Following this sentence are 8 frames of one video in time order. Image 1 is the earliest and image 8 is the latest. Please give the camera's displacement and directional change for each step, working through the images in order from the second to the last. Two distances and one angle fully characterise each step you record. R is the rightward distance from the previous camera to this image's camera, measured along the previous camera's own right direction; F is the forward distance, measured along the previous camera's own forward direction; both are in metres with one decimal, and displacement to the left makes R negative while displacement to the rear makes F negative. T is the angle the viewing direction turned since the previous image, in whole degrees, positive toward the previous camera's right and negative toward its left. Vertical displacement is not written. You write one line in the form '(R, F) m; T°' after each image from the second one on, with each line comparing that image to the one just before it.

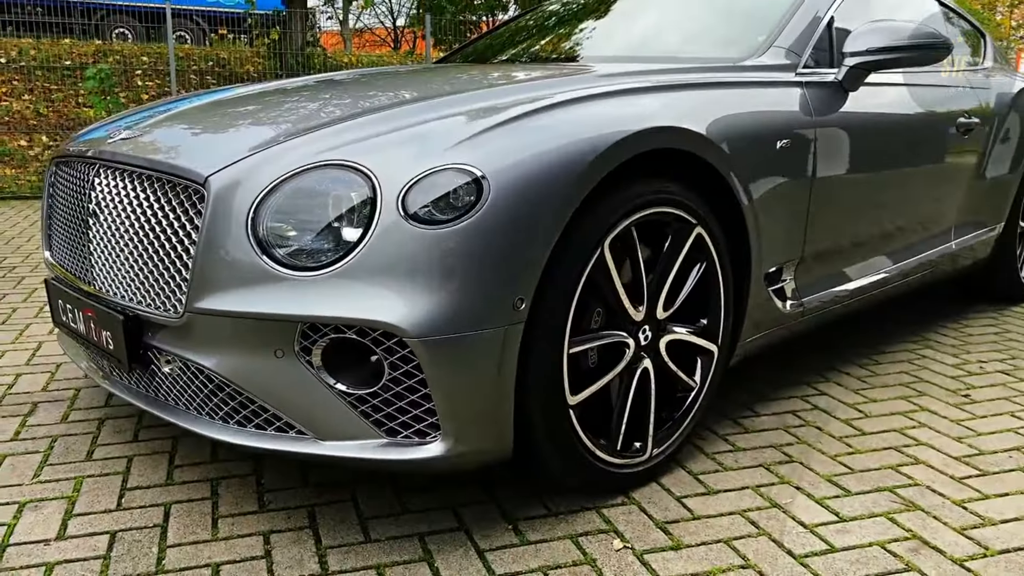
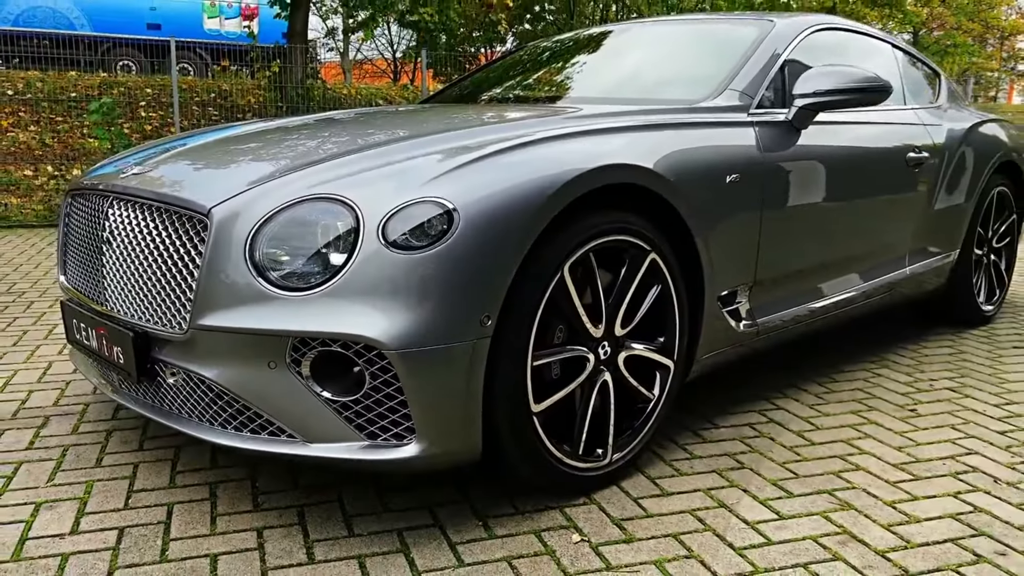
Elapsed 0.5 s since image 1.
(+0.1, -0.2) m; 0°
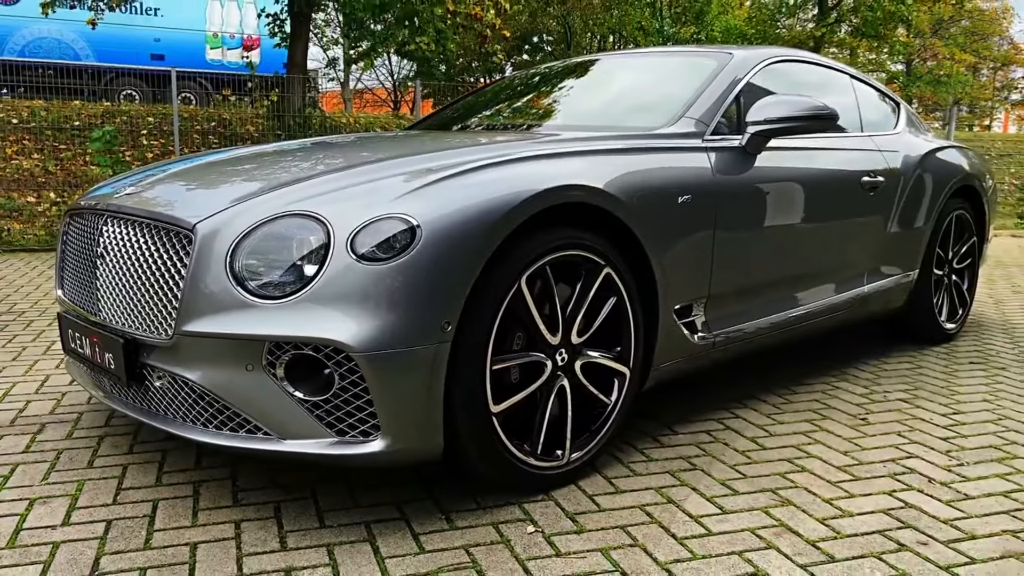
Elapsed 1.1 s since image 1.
(+0.1, -0.2) m; 0°
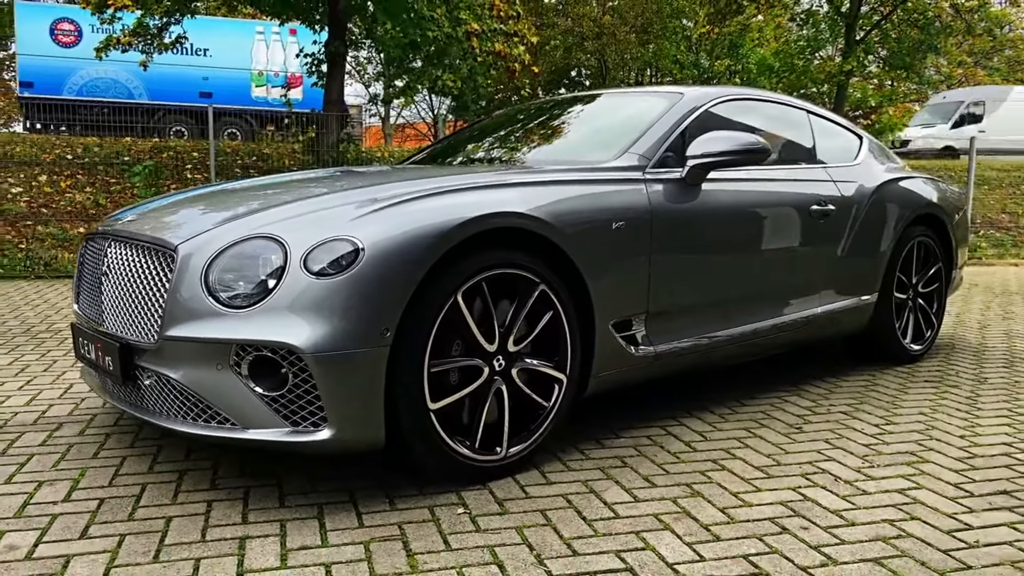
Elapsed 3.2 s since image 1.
(+0.4, -0.4) m; -3°
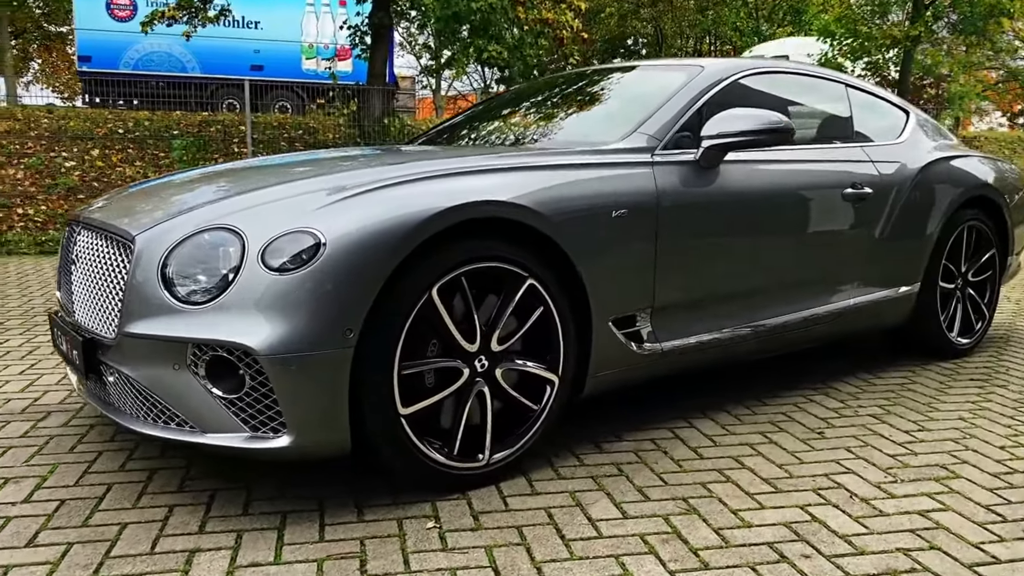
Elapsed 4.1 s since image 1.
(+0.2, +0.2) m; -4°
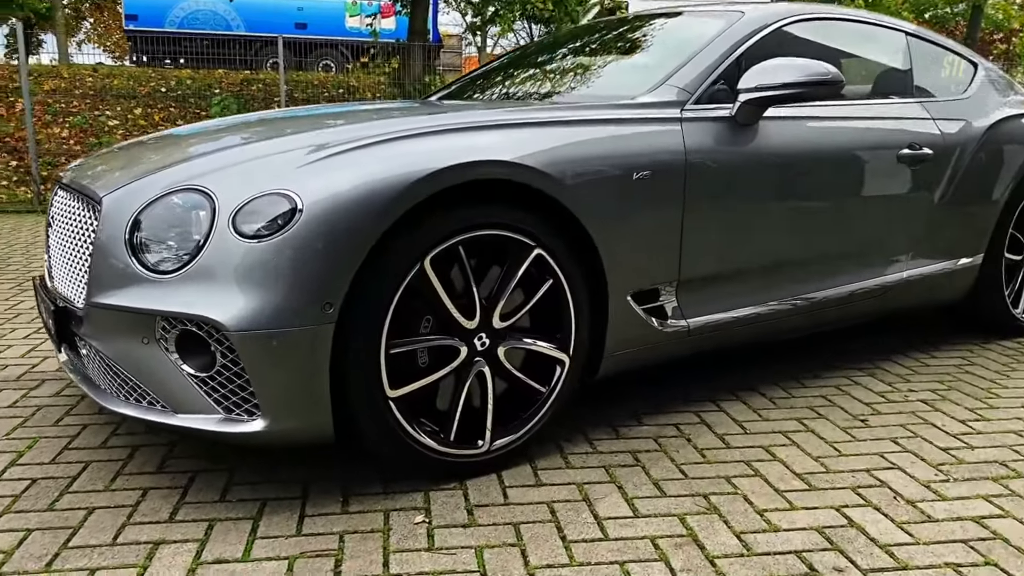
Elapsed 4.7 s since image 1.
(+0.1, +0.3) m; -3°
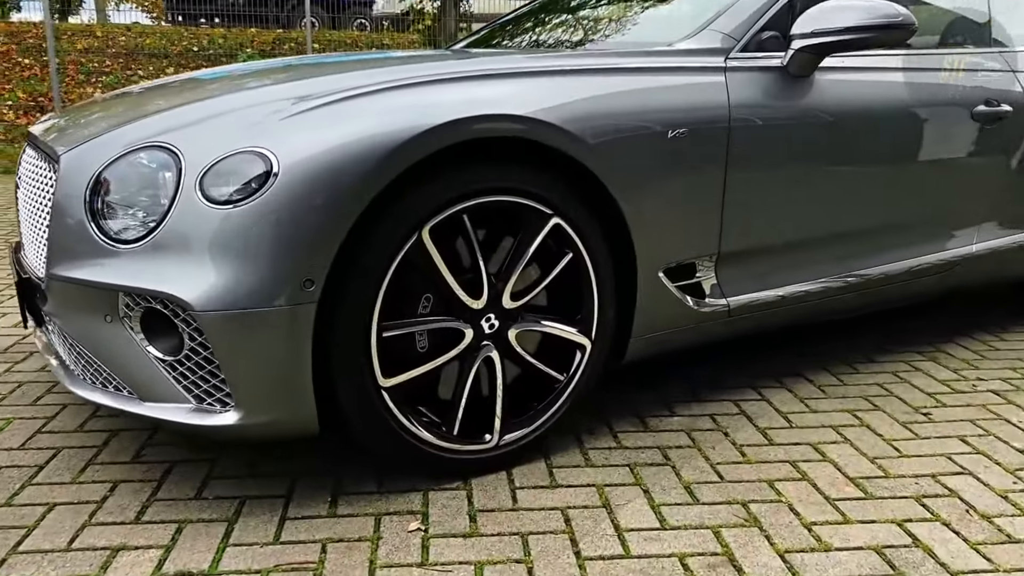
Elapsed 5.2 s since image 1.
(+0.1, +0.3) m; -3°
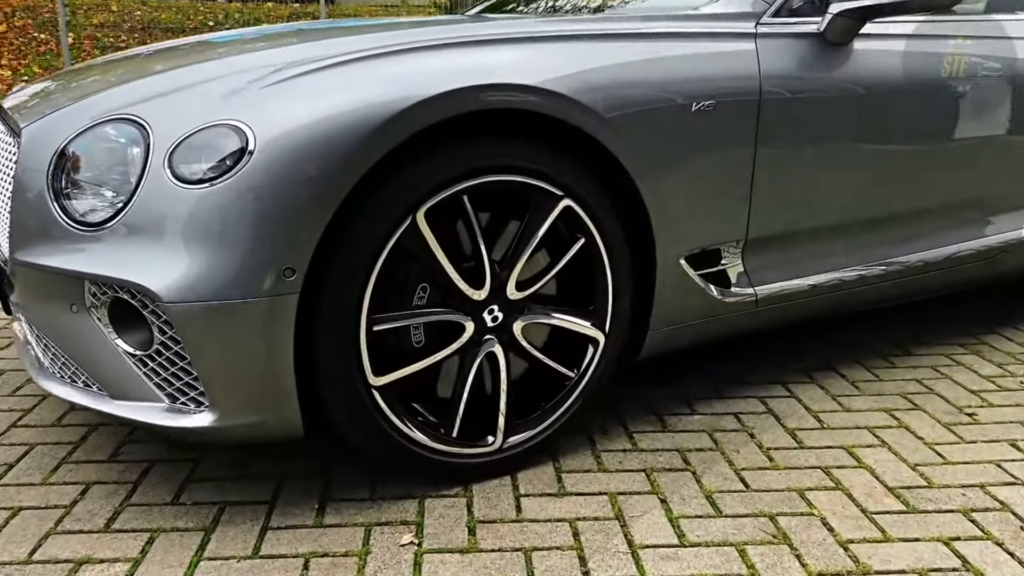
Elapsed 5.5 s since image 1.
(0.0, +0.2) m; -1°
